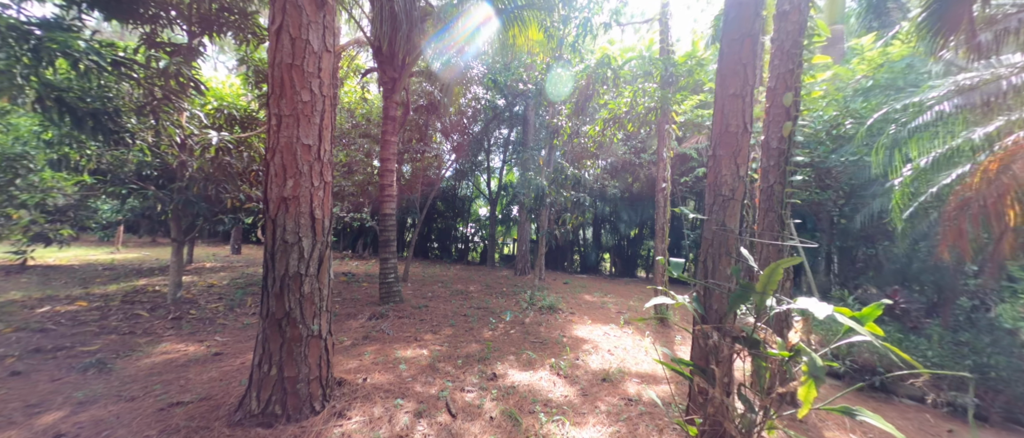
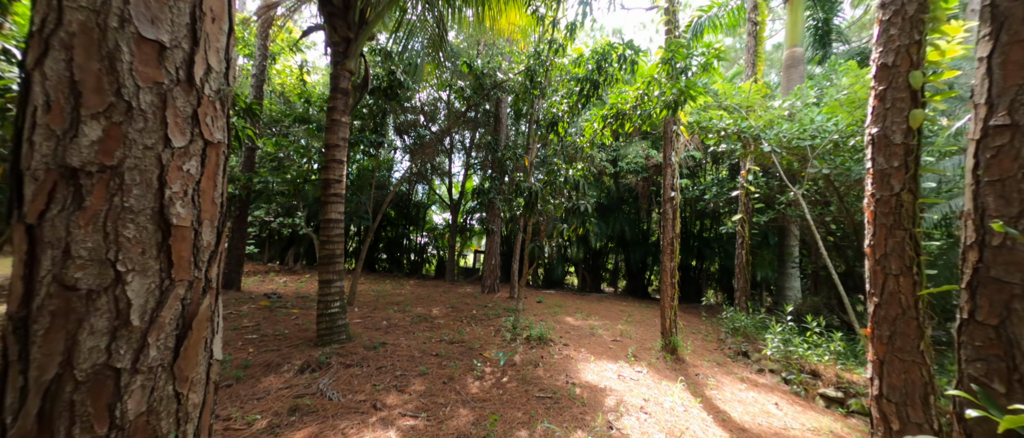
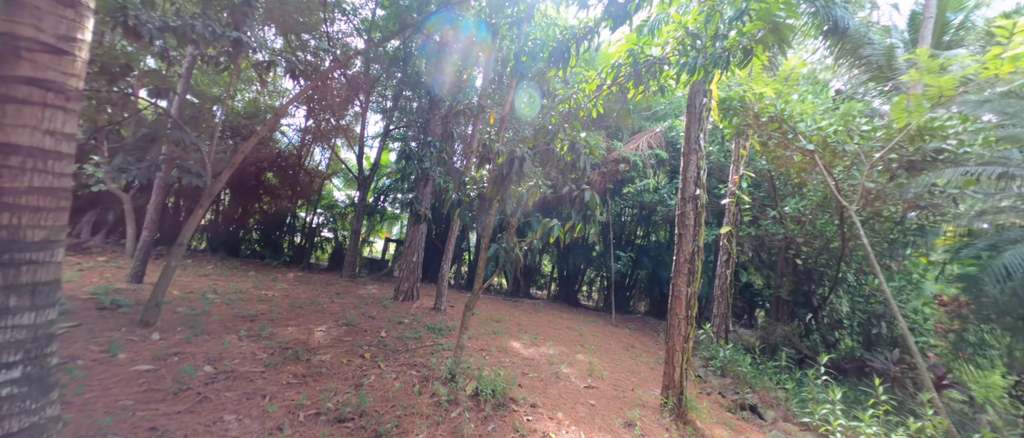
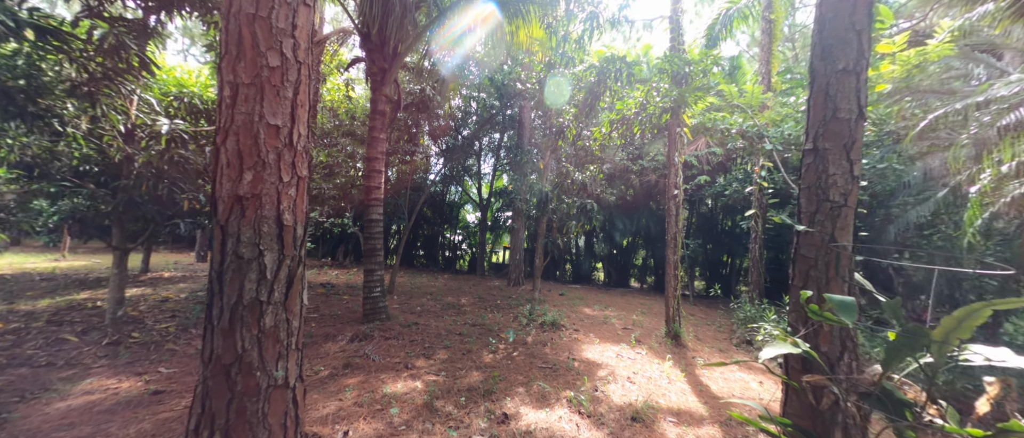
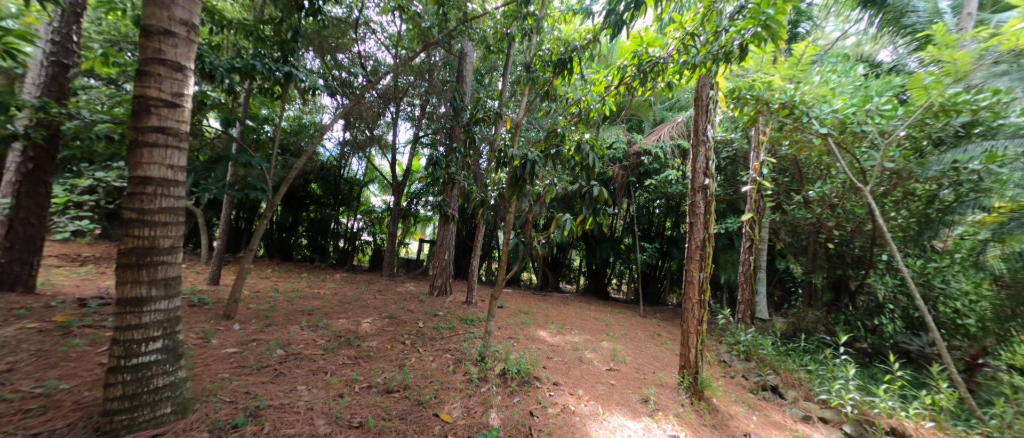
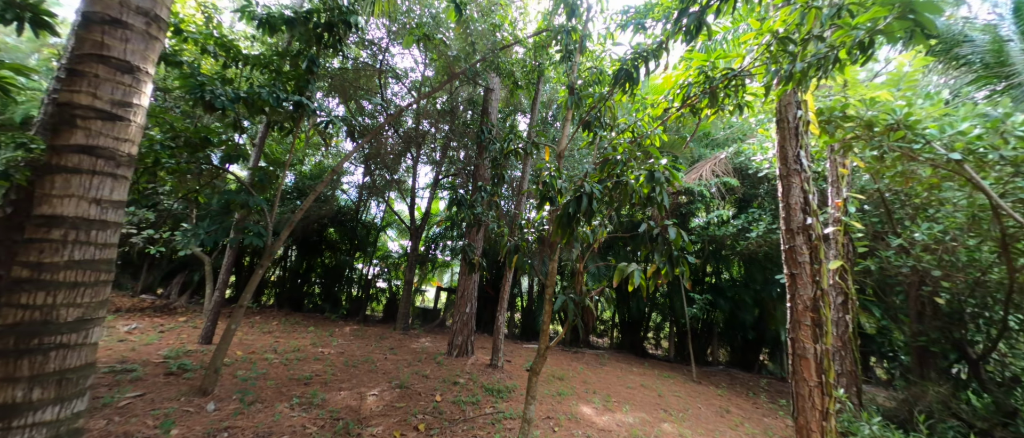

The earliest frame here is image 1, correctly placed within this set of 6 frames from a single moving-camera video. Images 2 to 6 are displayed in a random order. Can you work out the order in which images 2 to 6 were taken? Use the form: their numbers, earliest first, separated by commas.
4, 2, 5, 3, 6
